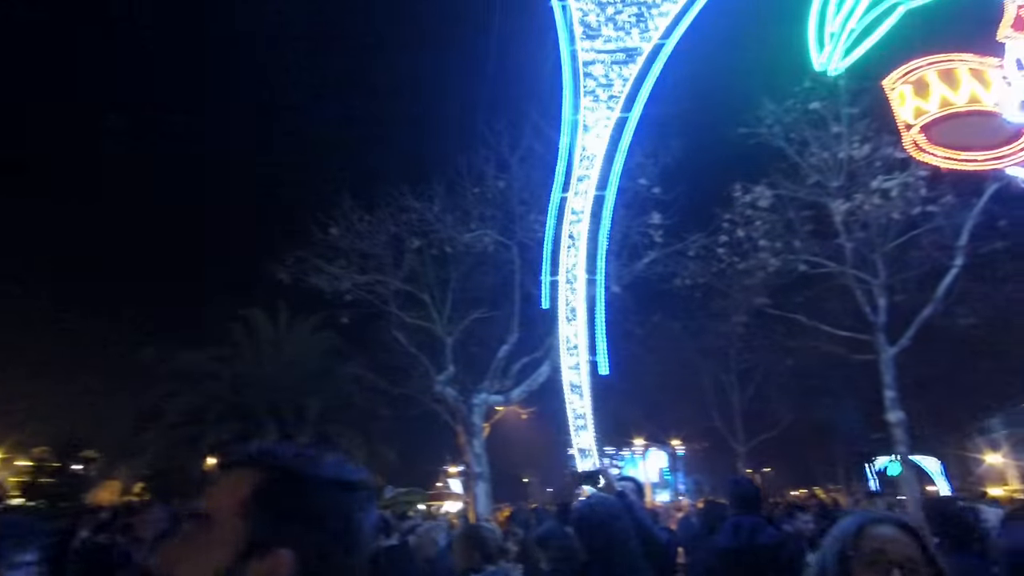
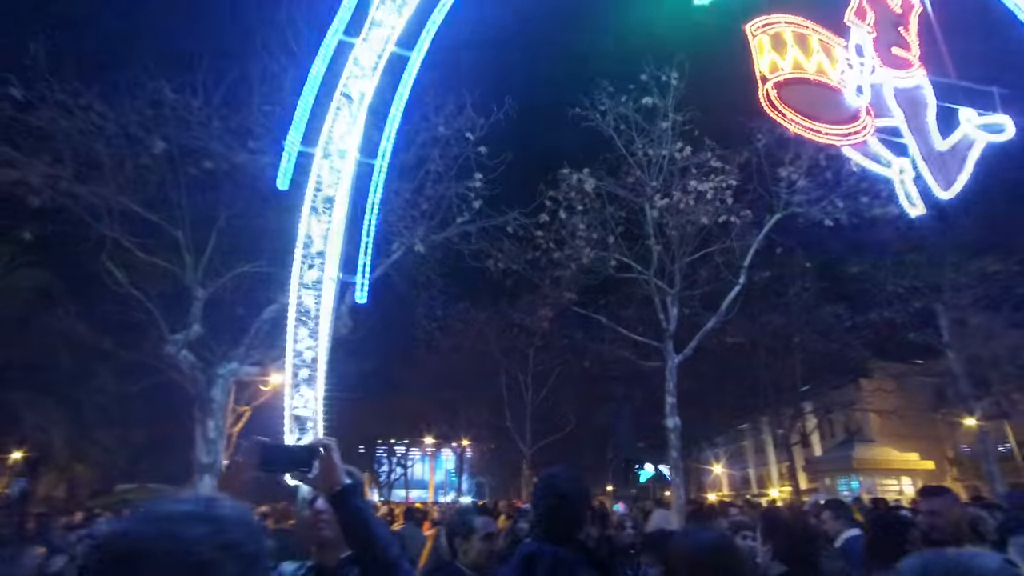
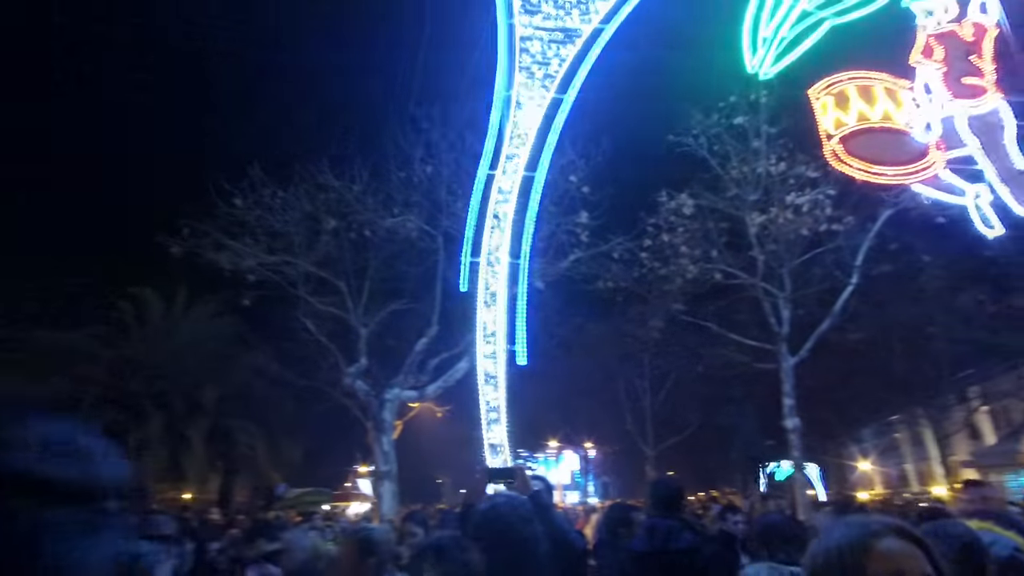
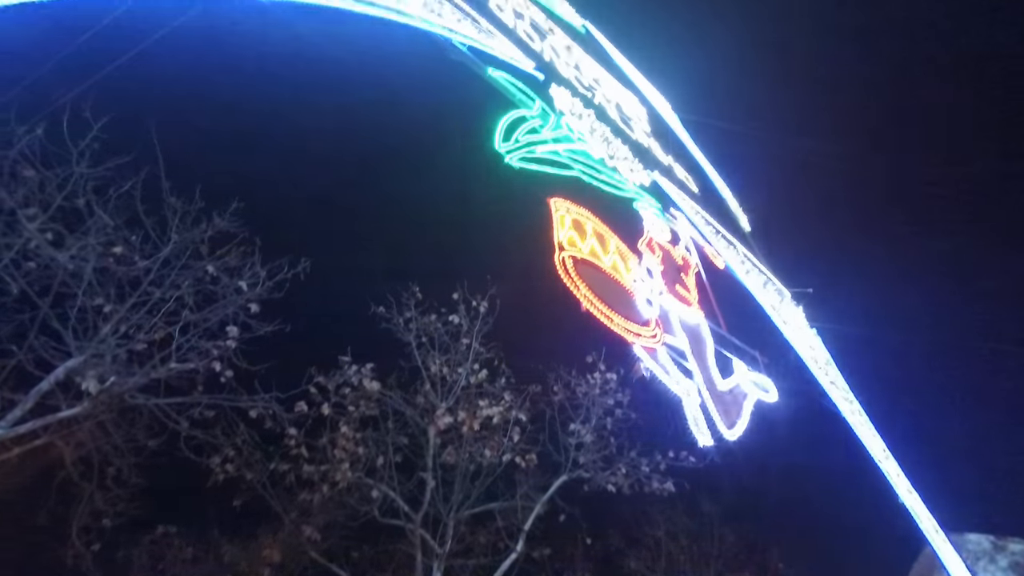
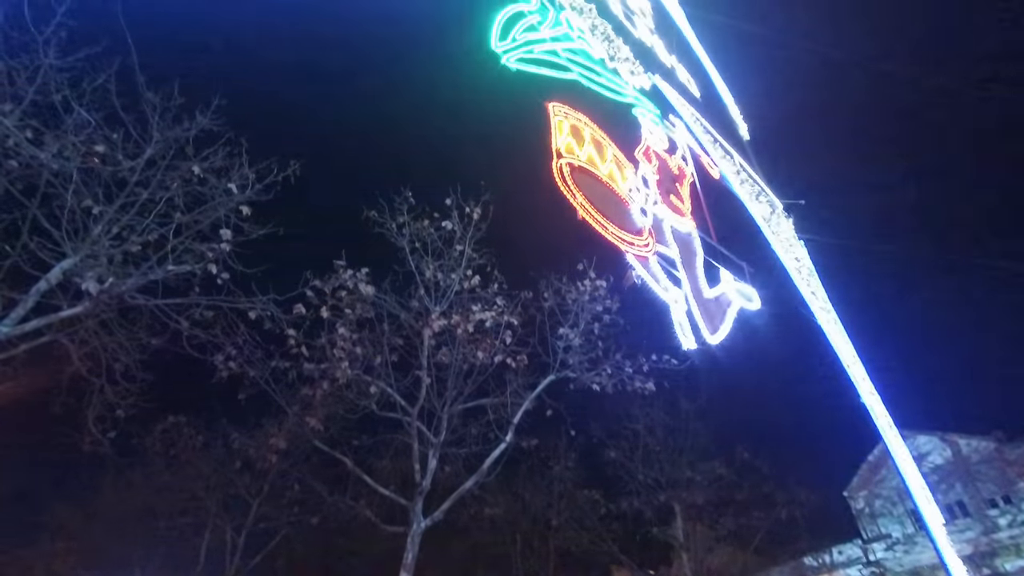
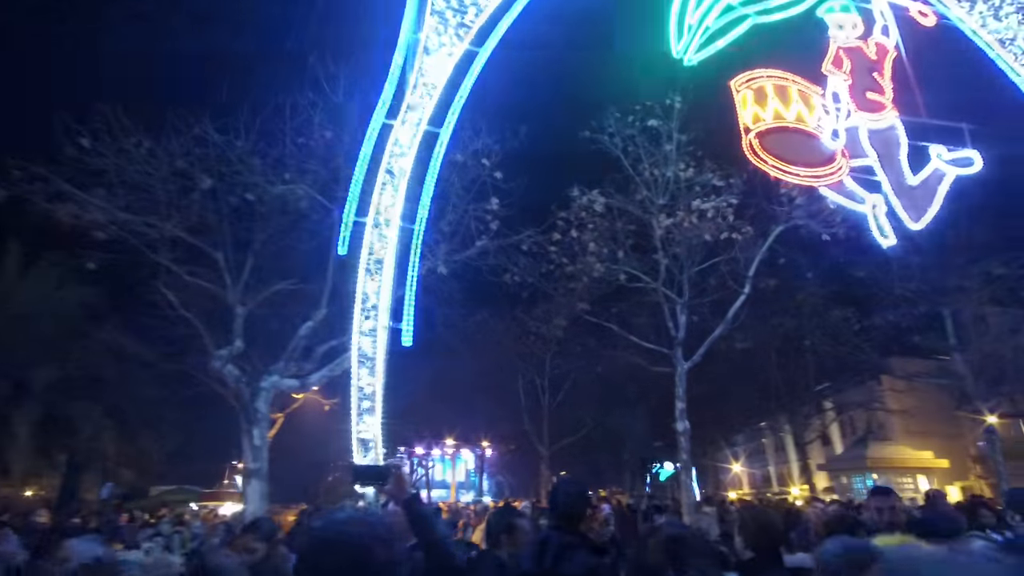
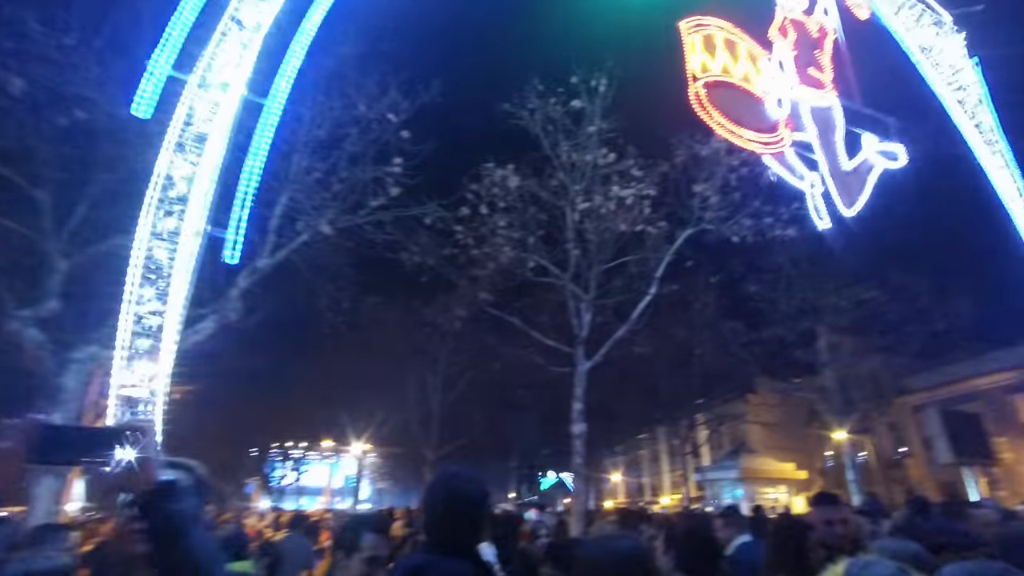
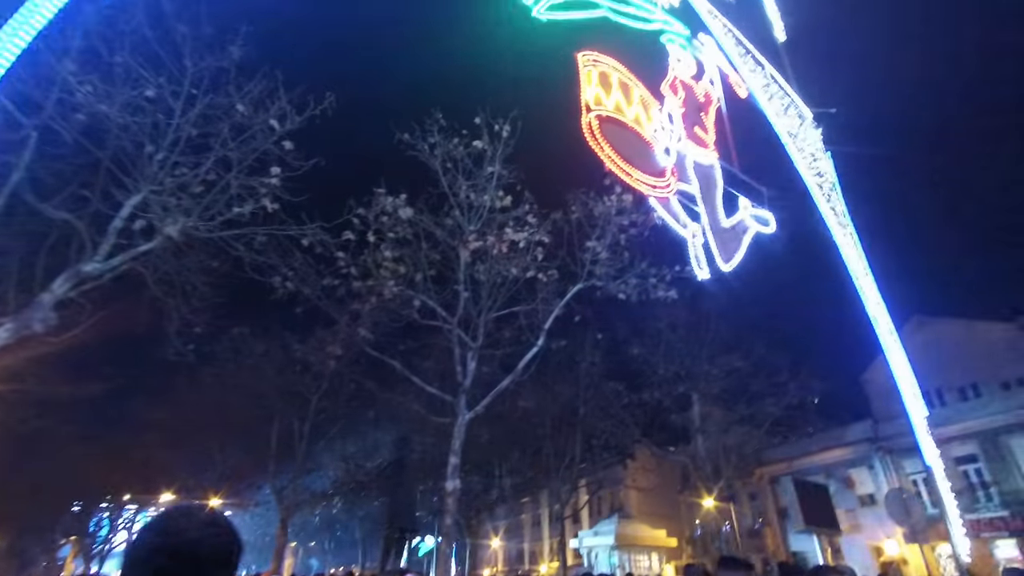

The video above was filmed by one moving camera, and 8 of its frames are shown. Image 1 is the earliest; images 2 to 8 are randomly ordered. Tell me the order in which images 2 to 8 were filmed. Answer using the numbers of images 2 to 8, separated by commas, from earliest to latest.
3, 6, 2, 7, 8, 5, 4
